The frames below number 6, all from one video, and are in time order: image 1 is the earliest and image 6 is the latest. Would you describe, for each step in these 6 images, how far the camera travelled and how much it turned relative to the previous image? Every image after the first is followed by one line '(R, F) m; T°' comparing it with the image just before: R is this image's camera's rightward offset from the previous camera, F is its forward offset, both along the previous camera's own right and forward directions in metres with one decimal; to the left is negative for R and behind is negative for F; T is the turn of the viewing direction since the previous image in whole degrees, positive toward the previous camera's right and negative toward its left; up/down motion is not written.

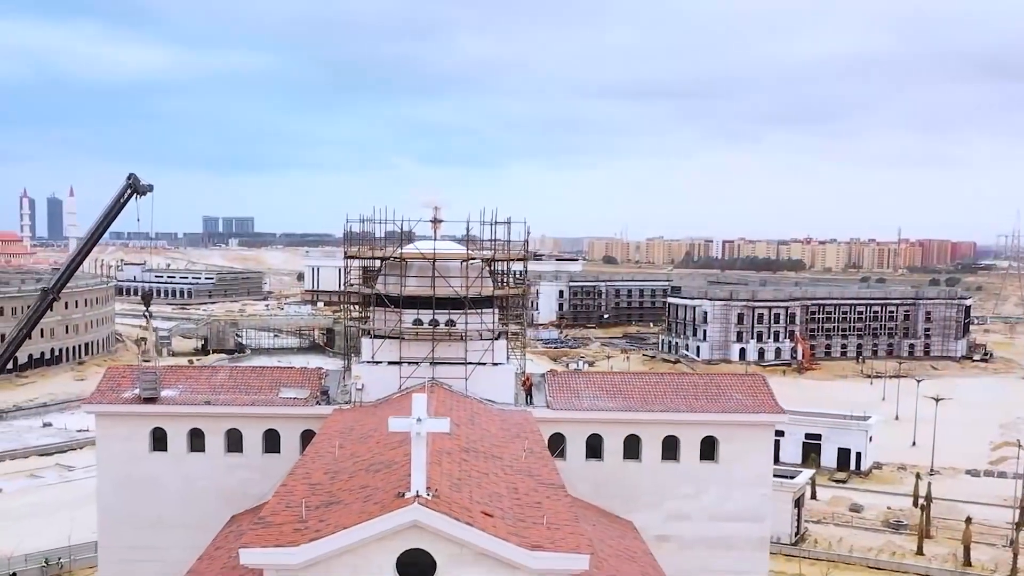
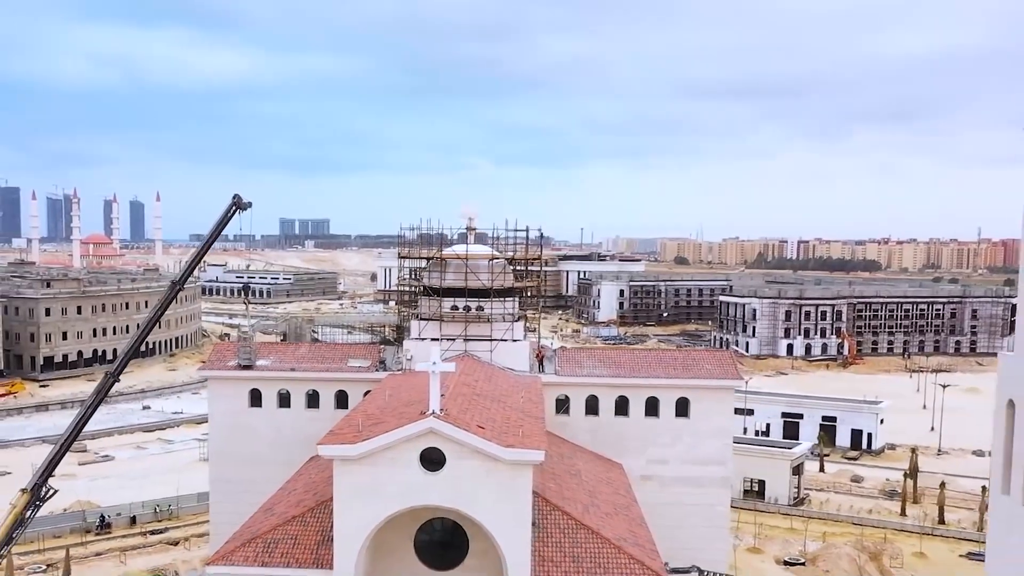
(+2.0, -6.1) m; -5°
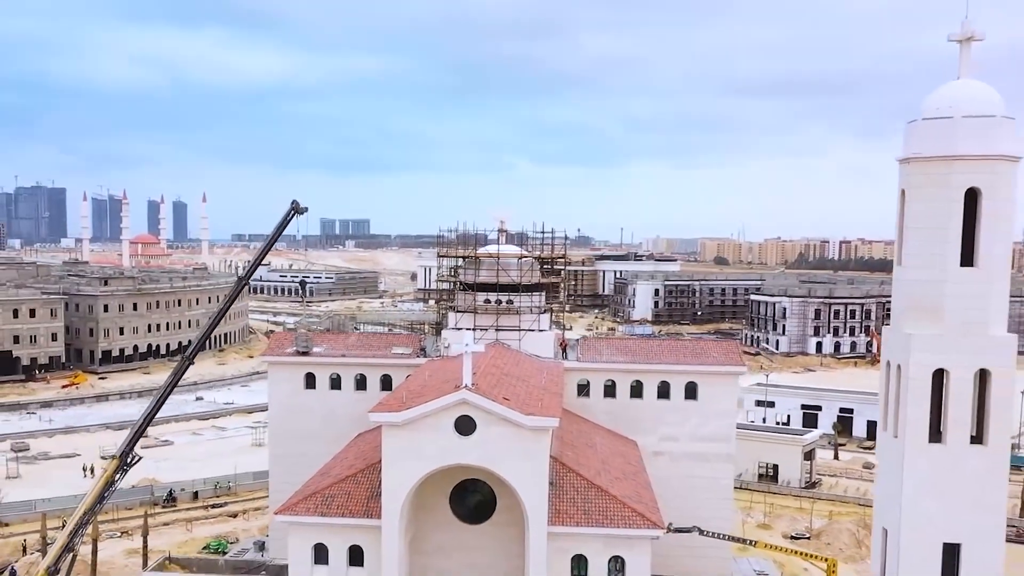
(+0.5, -3.5) m; -3°
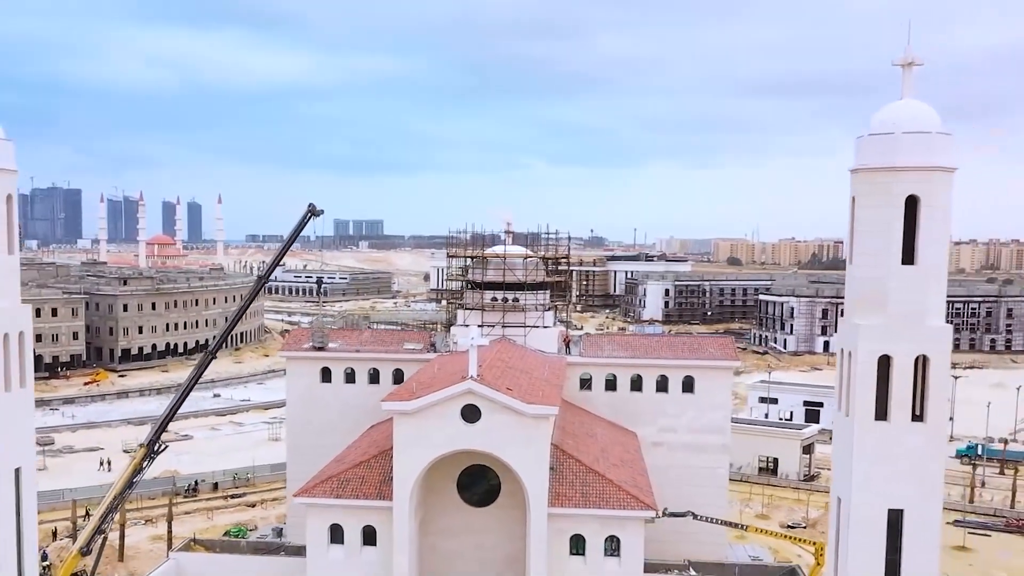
(+0.3, -1.6) m; -1°
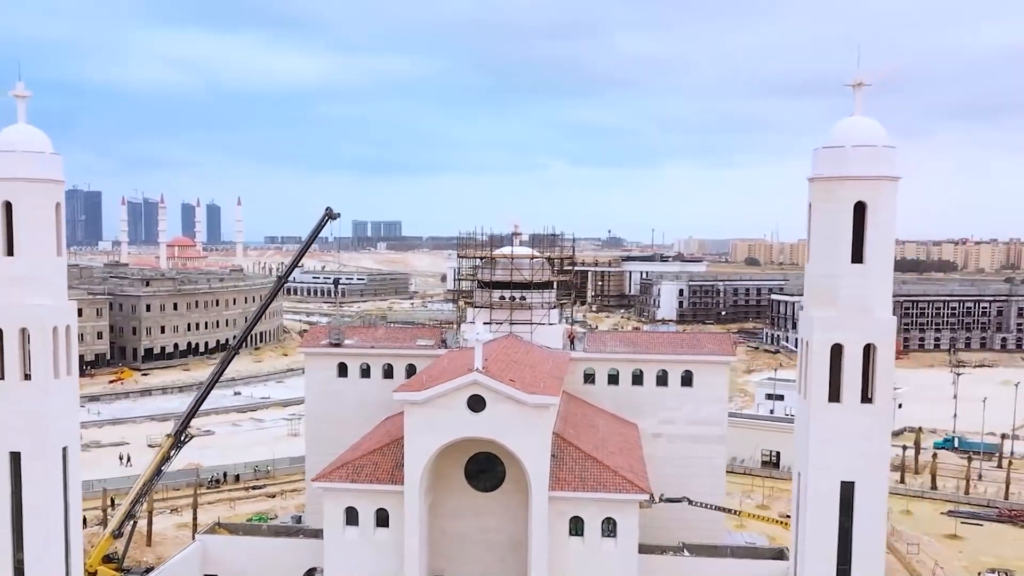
(+0.5, -1.7) m; -1°
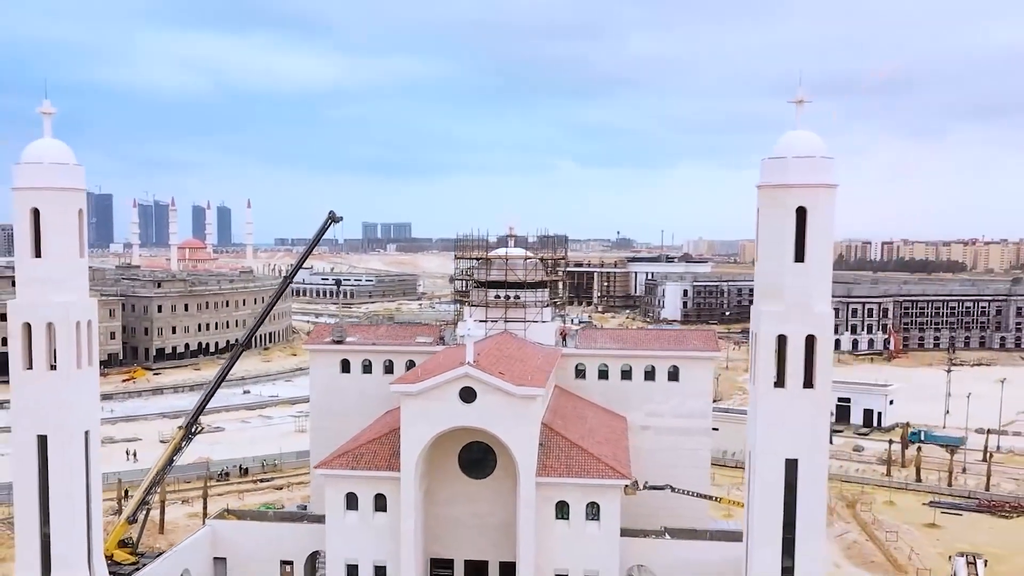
(+0.7, -1.7) m; -1°
